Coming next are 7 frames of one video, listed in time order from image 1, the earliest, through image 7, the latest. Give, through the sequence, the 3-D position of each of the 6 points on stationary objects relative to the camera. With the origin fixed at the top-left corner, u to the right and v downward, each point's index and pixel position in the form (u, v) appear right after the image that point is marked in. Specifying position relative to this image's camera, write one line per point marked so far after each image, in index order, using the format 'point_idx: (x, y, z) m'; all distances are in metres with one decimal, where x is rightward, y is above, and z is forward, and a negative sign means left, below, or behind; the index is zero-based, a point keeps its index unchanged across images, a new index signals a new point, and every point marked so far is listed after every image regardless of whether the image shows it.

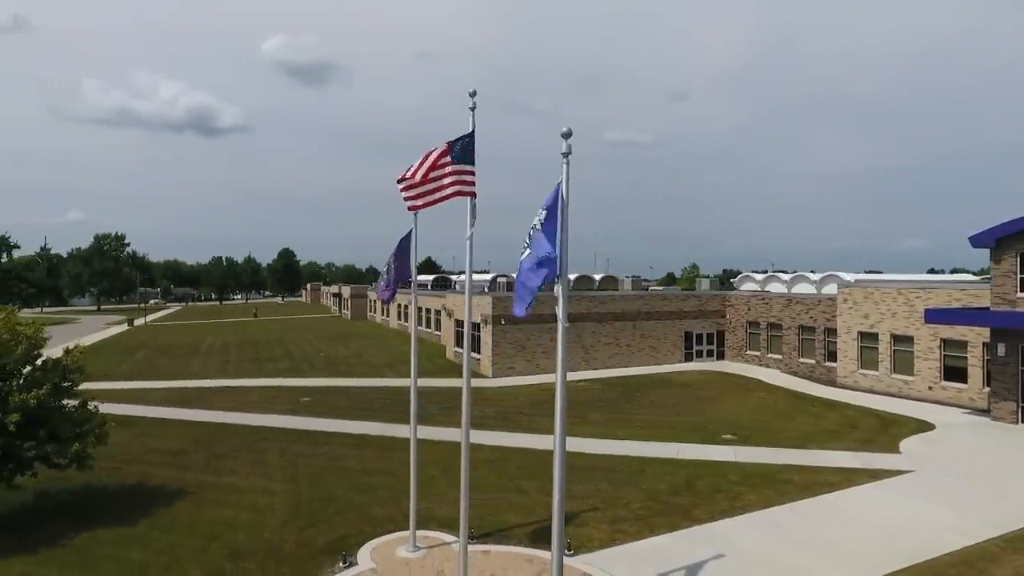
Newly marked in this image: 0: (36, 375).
0: (-9.7, -1.8, +13.0) m
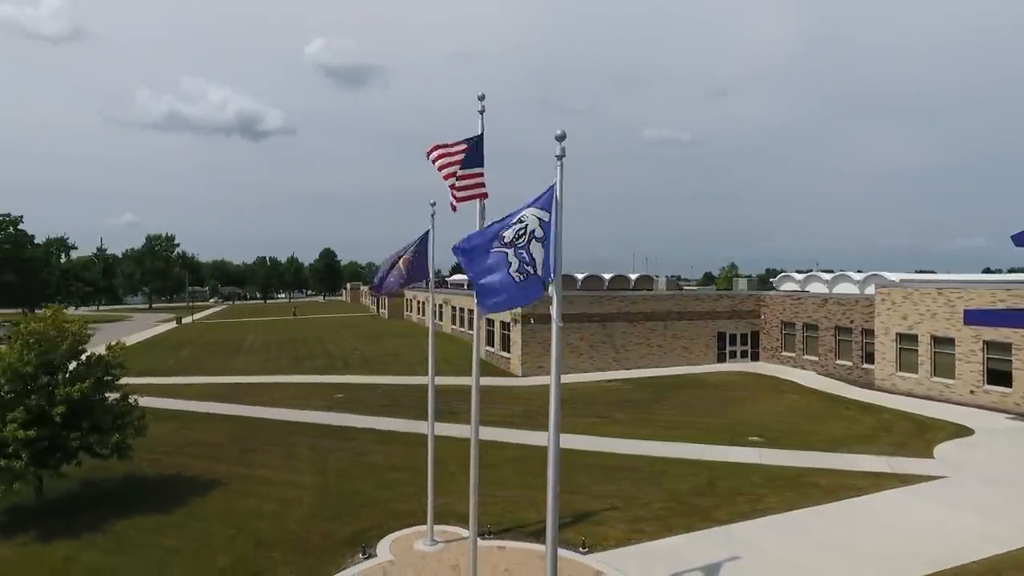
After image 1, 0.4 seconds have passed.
0: (-9.3, -1.8, +13.7) m
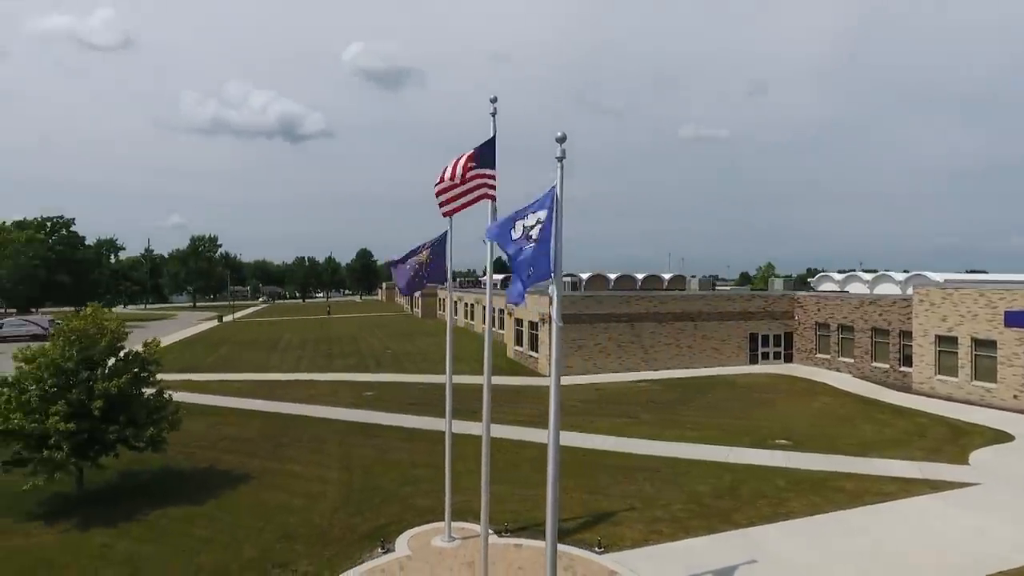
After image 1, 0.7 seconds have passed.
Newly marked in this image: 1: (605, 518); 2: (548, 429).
0: (-8.9, -1.8, +14.3) m
1: (+1.9, -4.7, +13.0) m
2: (+1.1, -4.4, +19.9) m
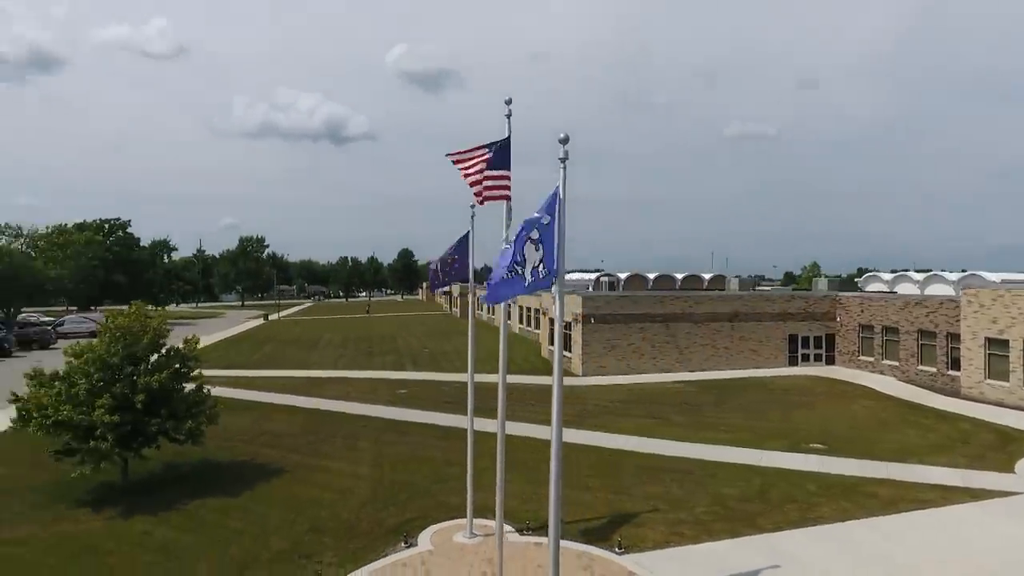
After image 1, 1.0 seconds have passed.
0: (-8.3, -1.7, +15.0) m
1: (+2.4, -4.7, +12.9) m
2: (+2.0, -4.4, +19.8) m
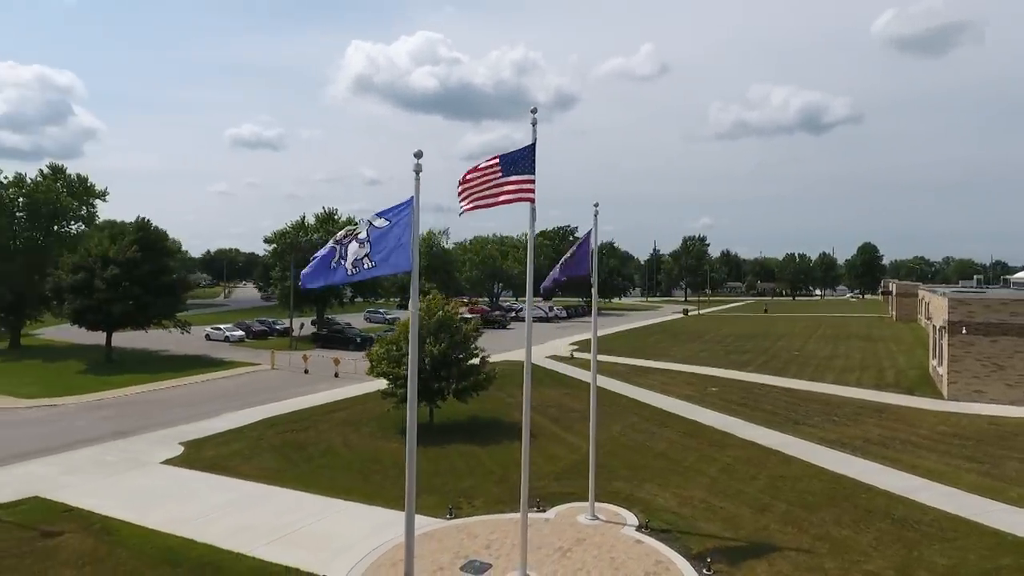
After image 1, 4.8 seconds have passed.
0: (-2.1, -1.5, +19.9) m
1: (+4.4, -4.6, +11.3) m
2: (+8.8, -4.4, +16.6) m
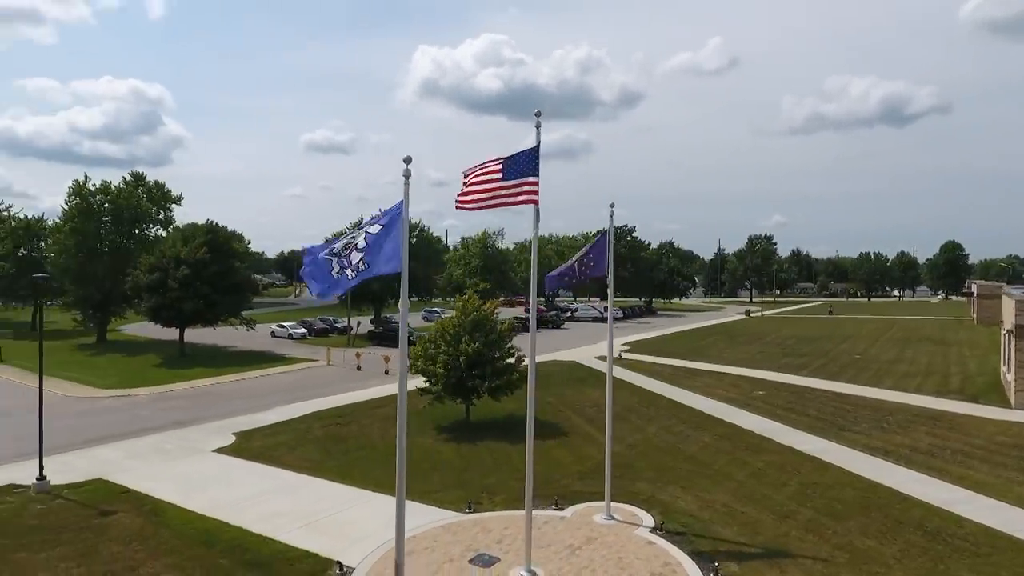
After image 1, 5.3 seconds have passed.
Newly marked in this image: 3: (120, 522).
0: (-1.0, -1.5, +20.3) m
1: (+4.6, -4.6, +11.0) m
2: (+9.5, -4.4, +15.9) m
3: (-8.5, -5.1, +13.7) m
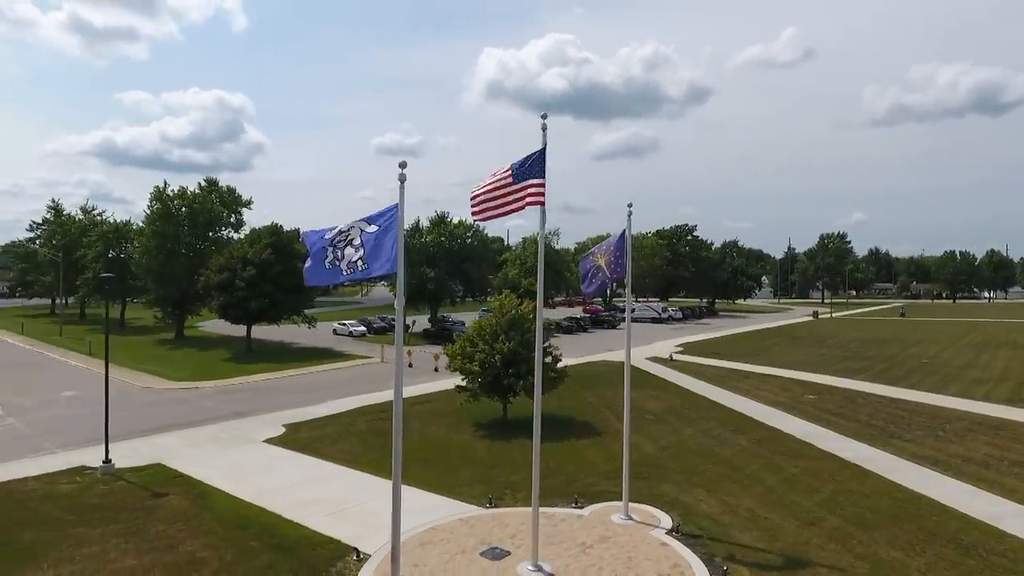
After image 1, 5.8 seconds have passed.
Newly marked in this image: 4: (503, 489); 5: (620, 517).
0: (+0.2, -1.5, +20.5) m
1: (+4.7, -4.6, +10.7) m
2: (+10.1, -4.4, +15.1) m
3: (-8.0, -5.0, +14.8) m
4: (-0.2, -4.7, +15.0) m
5: (+2.2, -4.6, +12.8) m
